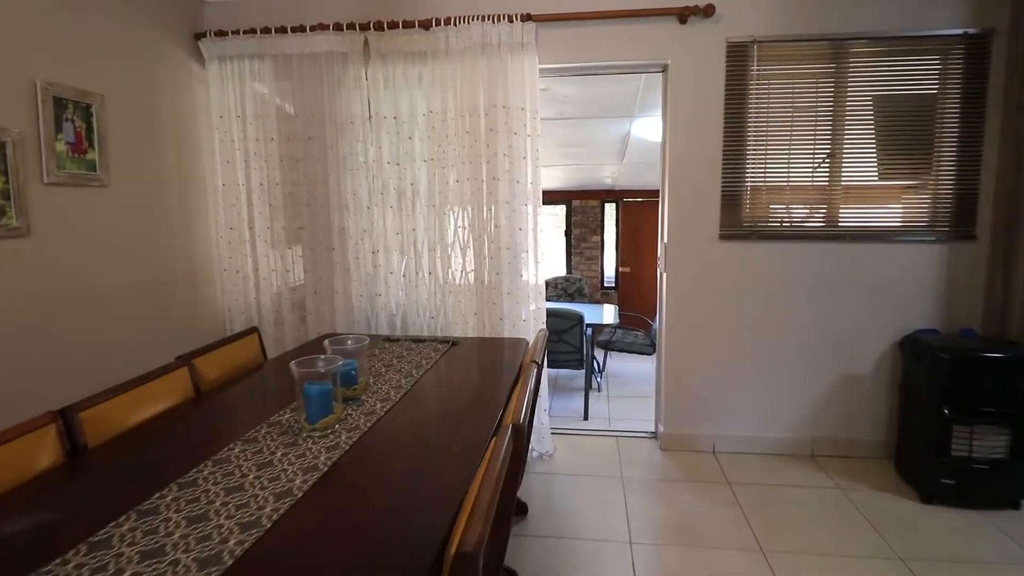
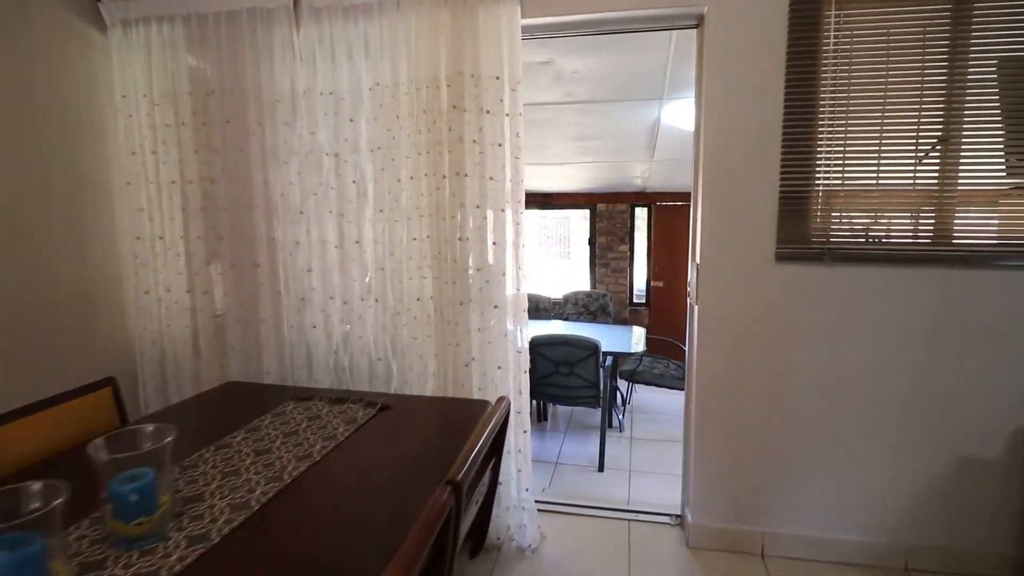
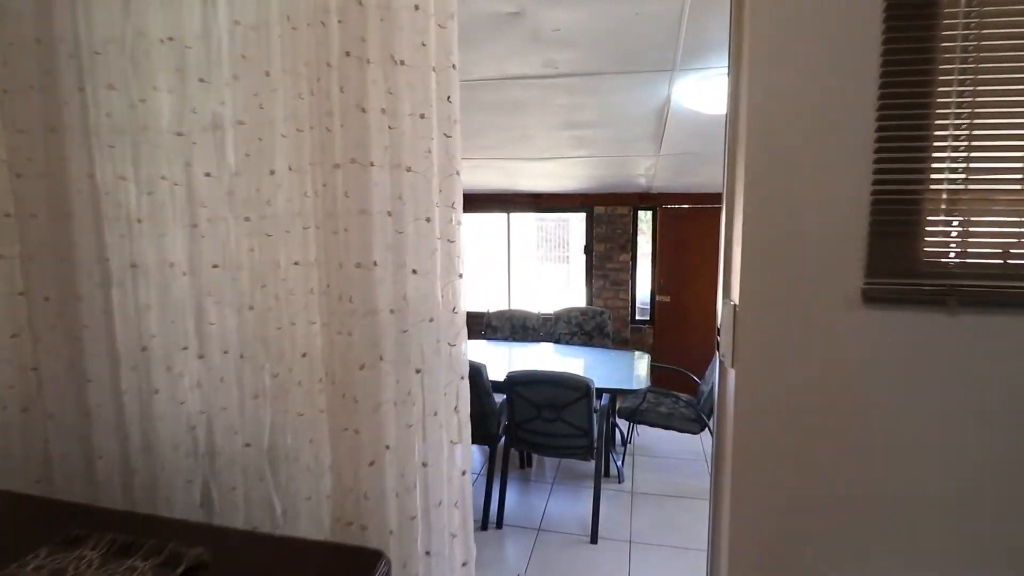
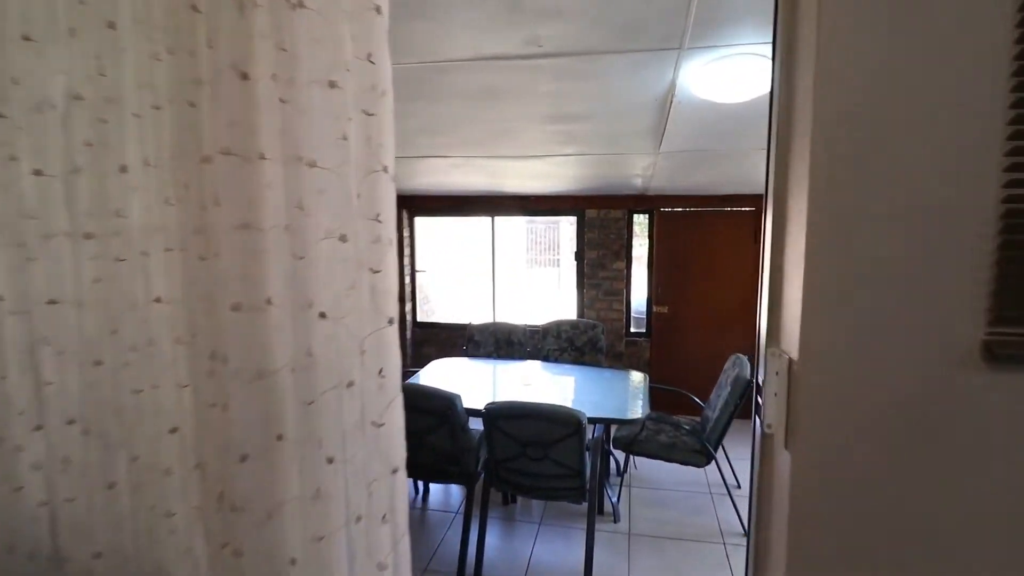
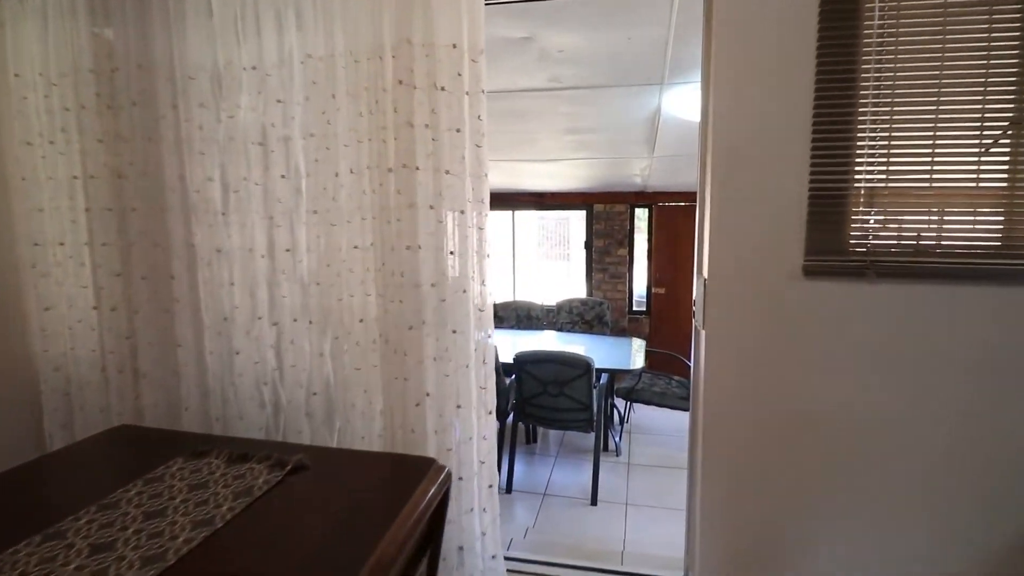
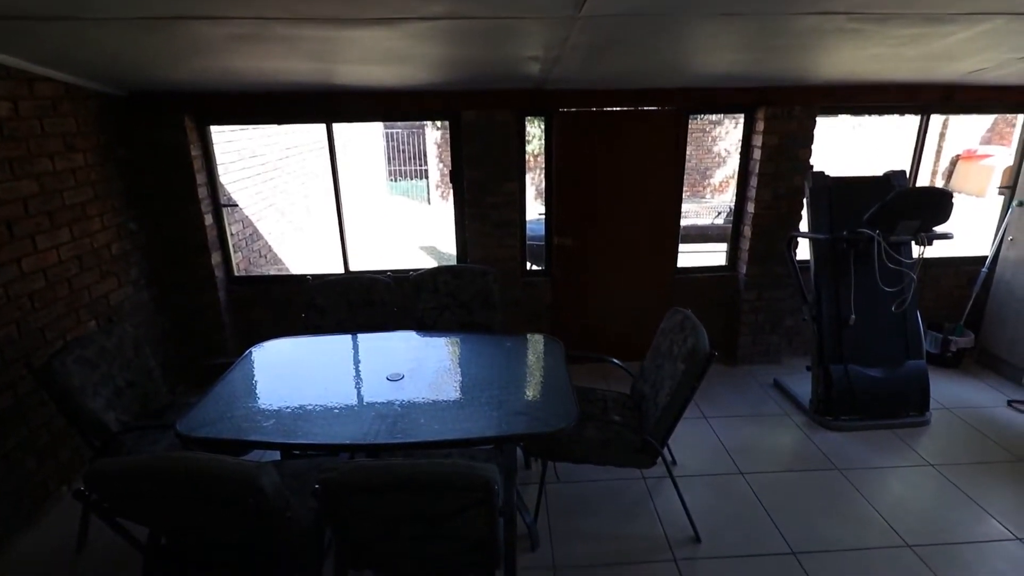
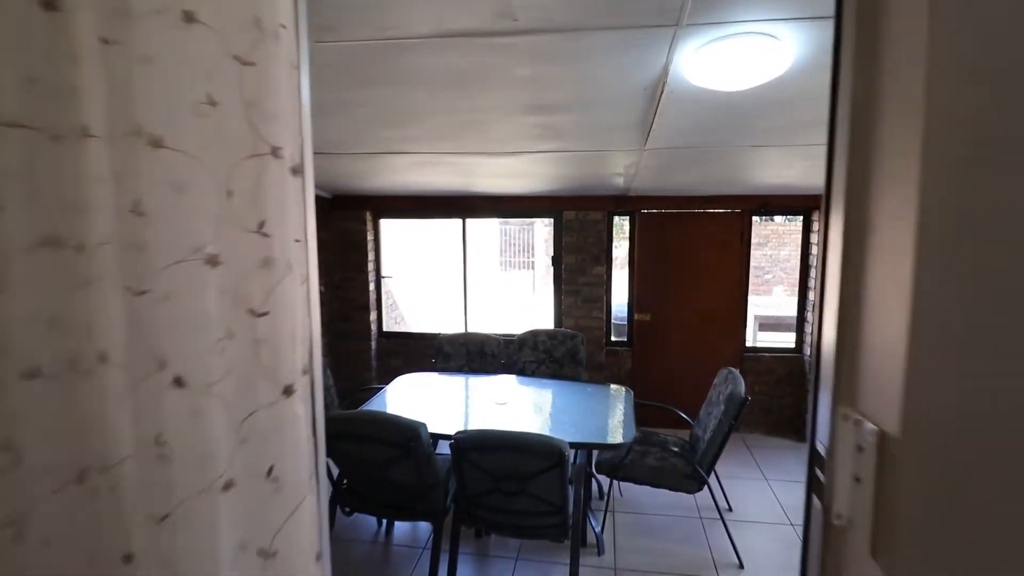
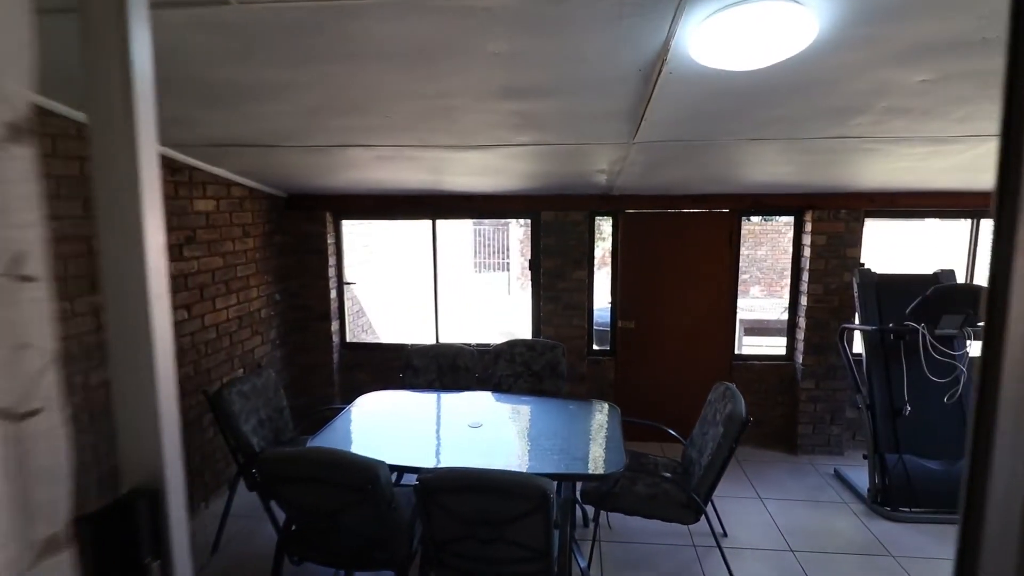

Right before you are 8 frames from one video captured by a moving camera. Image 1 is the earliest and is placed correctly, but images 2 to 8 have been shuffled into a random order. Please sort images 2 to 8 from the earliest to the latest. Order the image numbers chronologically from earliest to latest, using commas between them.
2, 5, 3, 4, 7, 8, 6
